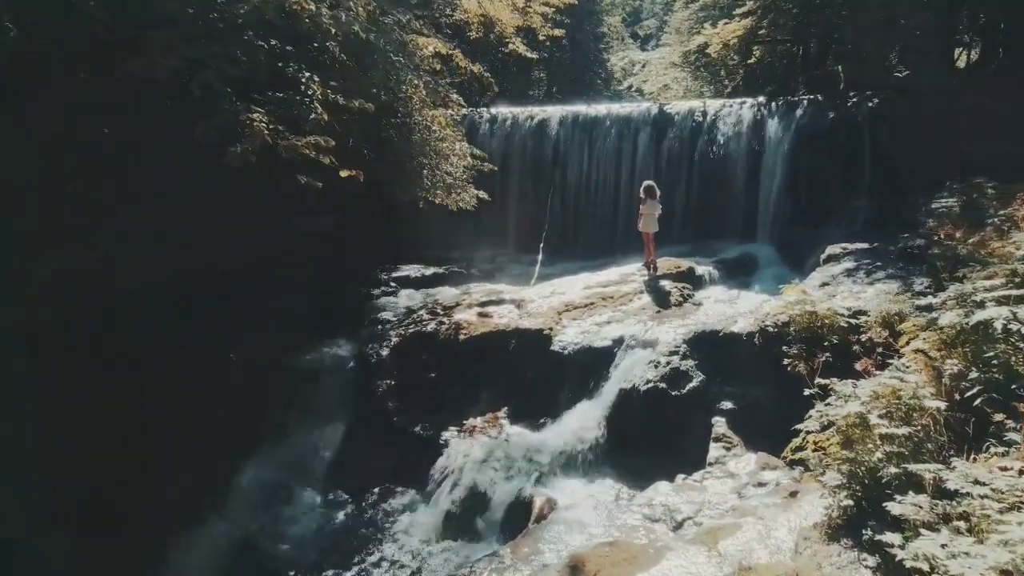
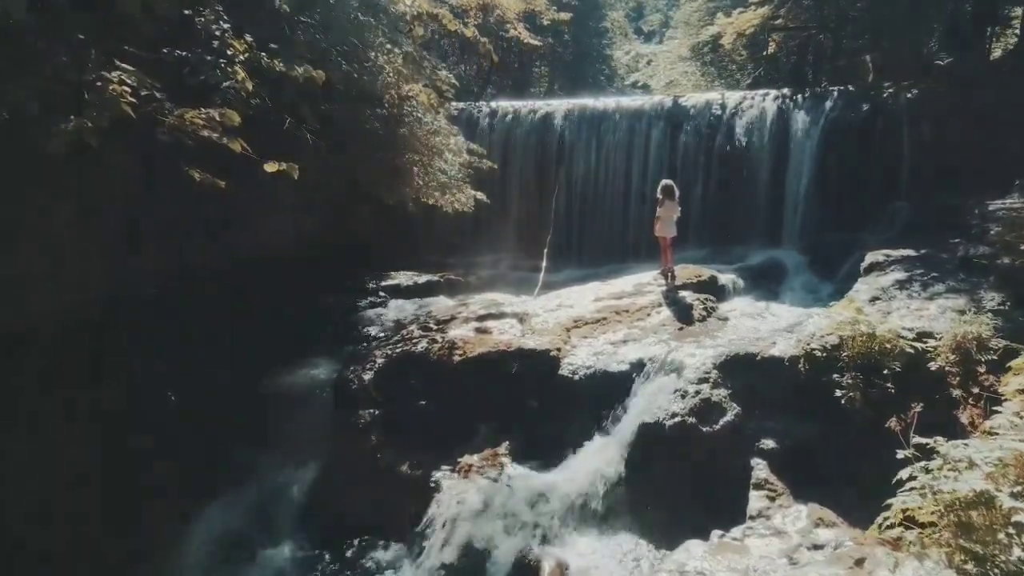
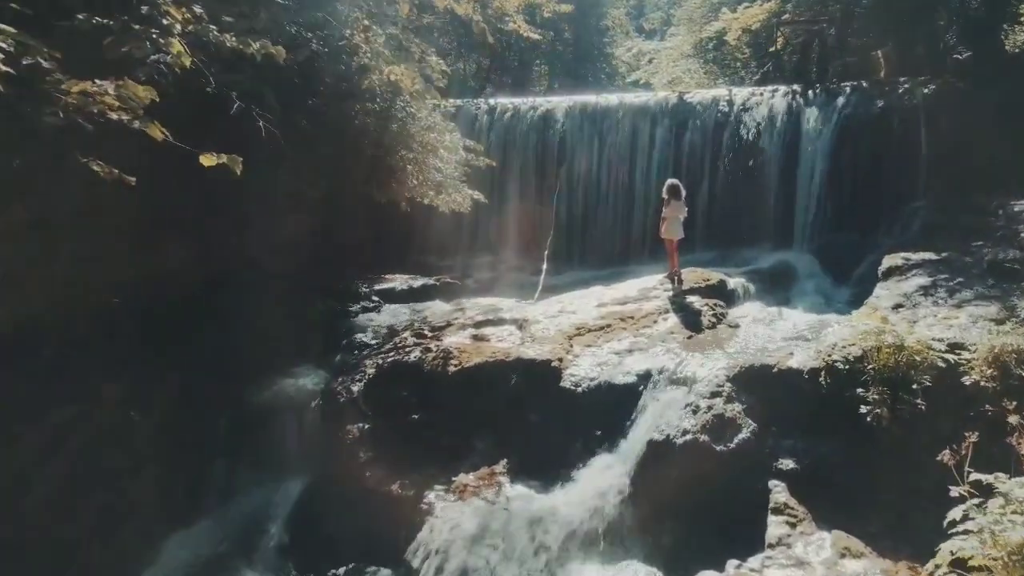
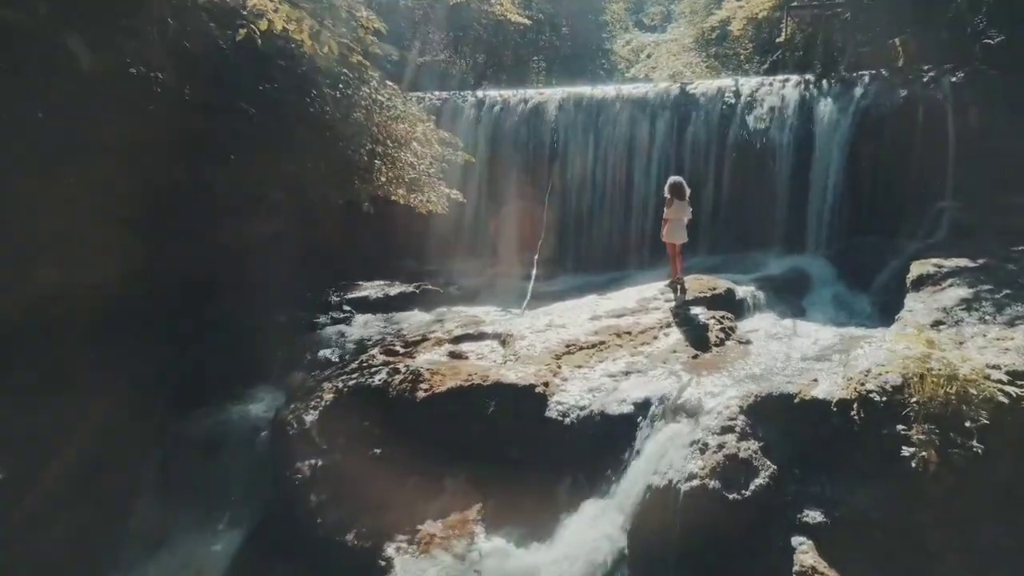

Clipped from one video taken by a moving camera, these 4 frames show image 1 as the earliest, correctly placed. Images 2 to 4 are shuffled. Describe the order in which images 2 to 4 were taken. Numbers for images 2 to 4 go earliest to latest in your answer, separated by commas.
2, 3, 4
